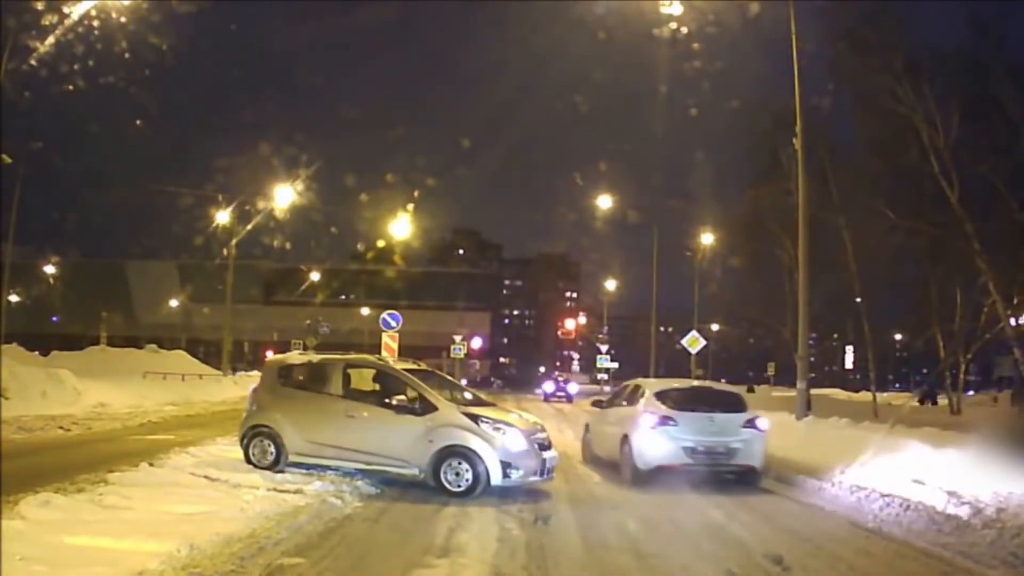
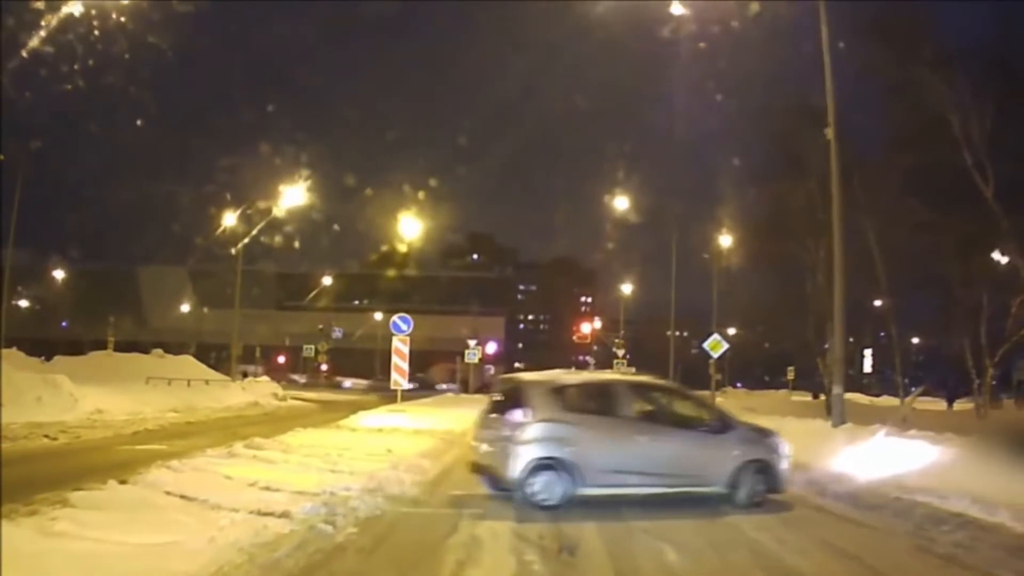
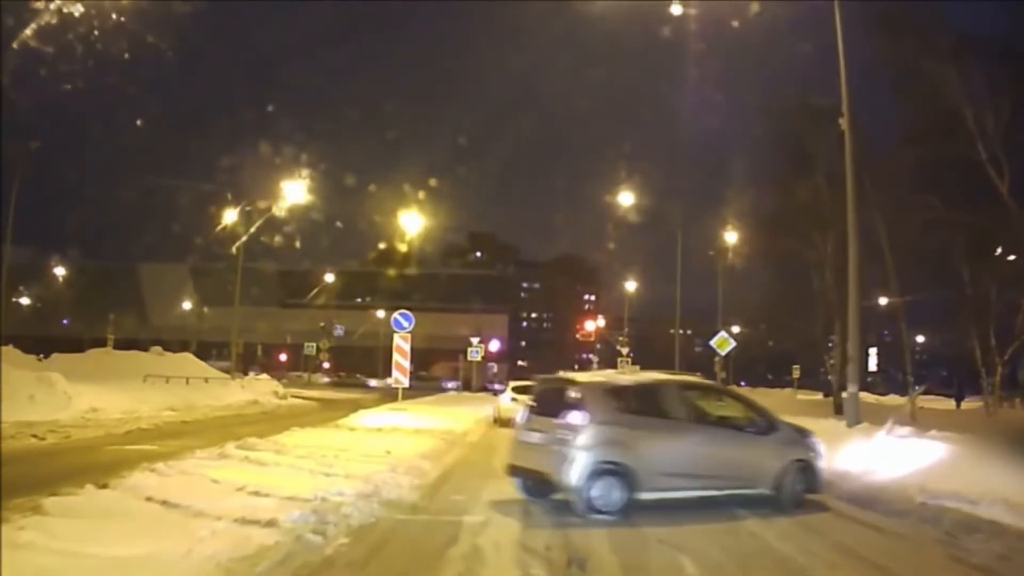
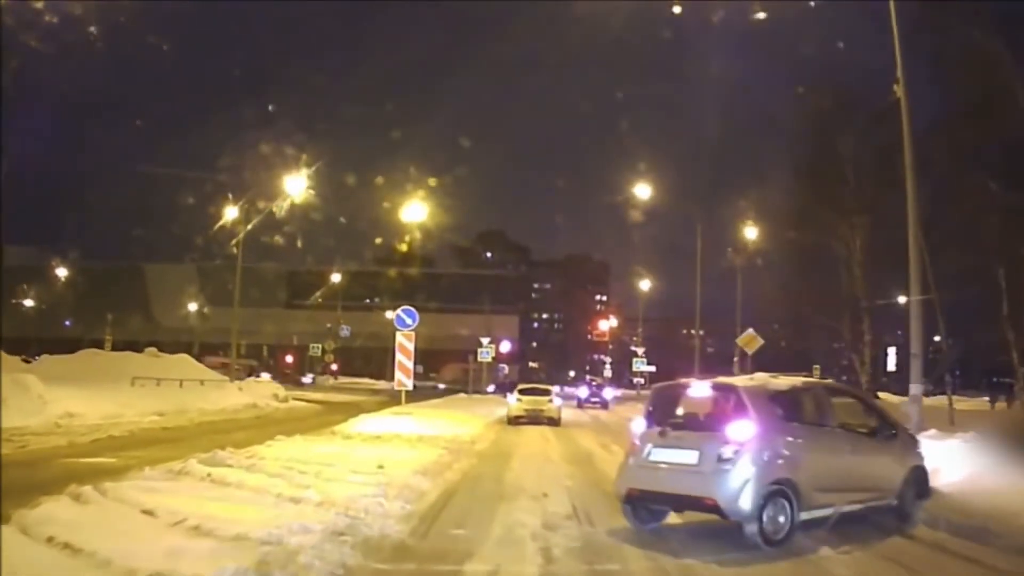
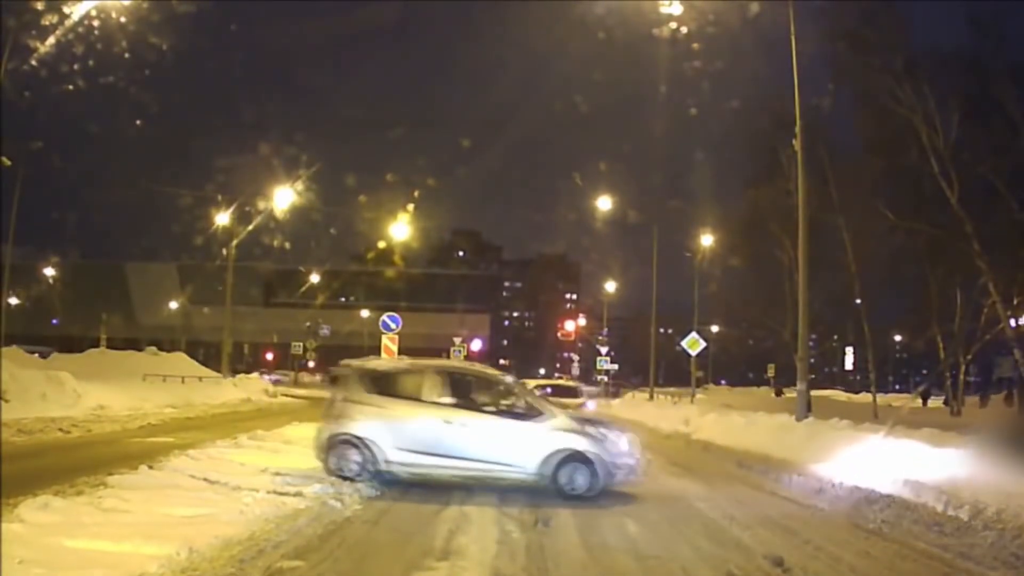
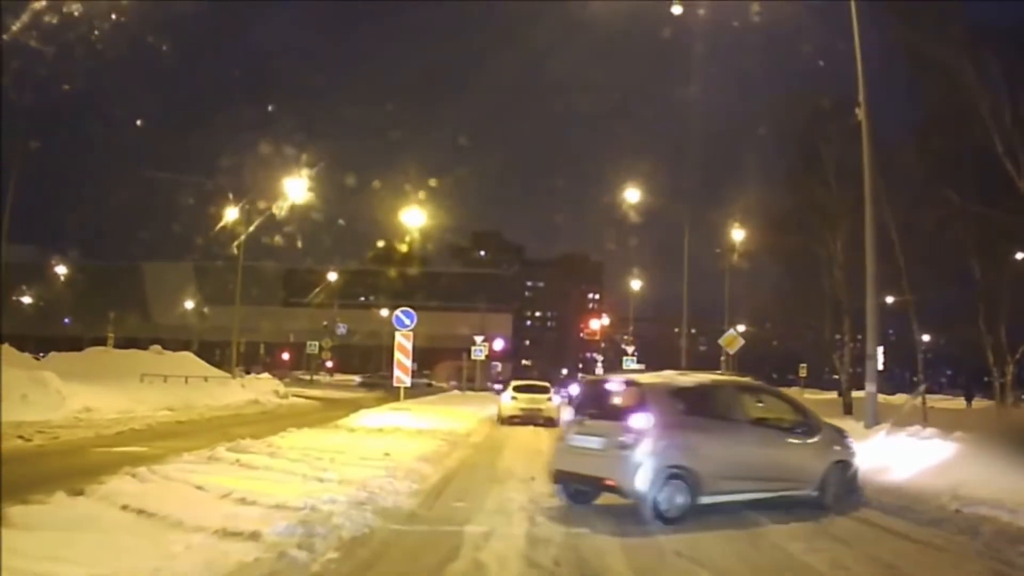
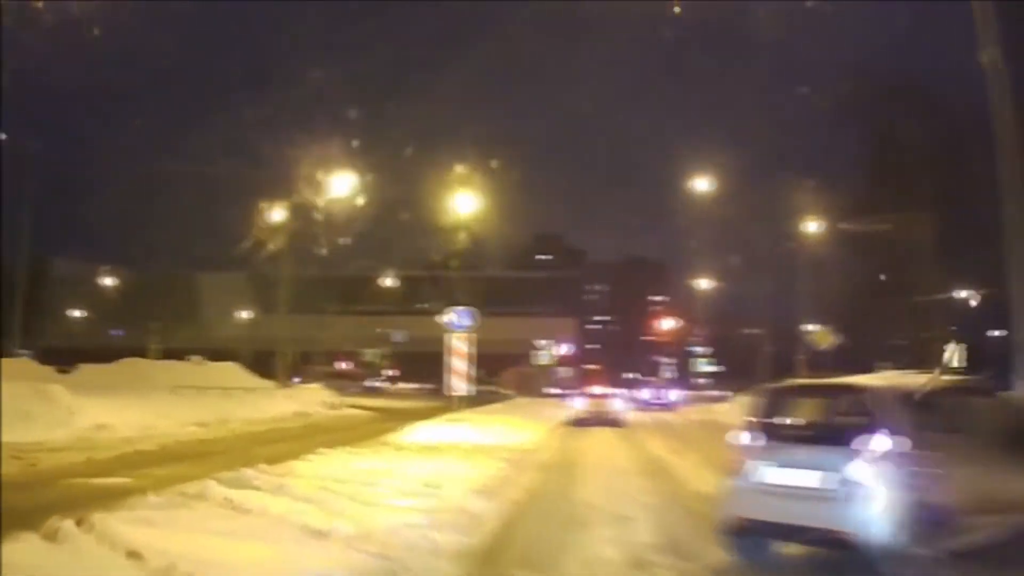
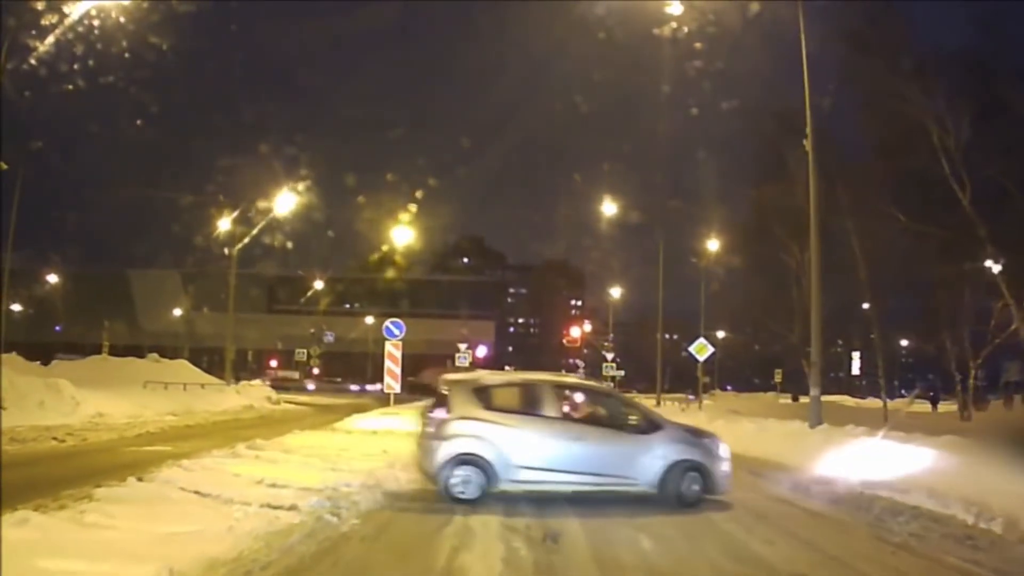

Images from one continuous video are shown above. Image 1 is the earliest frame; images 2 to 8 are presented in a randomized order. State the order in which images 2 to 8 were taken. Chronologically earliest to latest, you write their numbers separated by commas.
5, 8, 2, 3, 6, 4, 7
